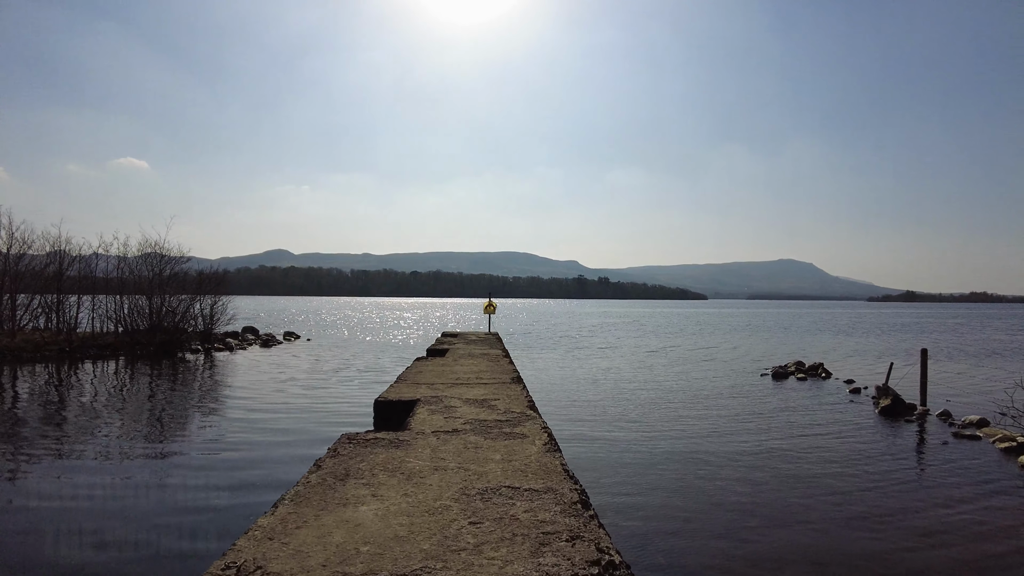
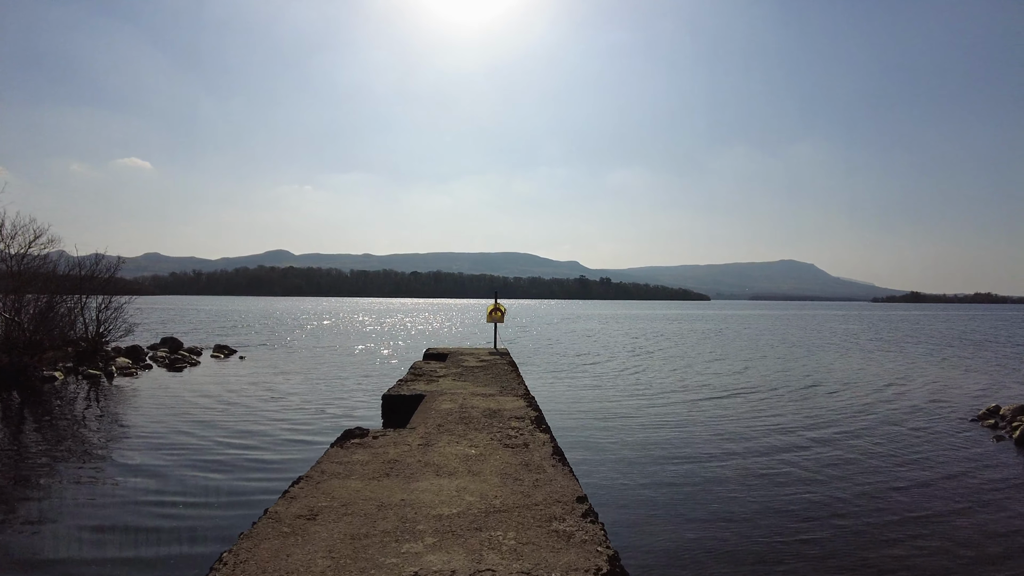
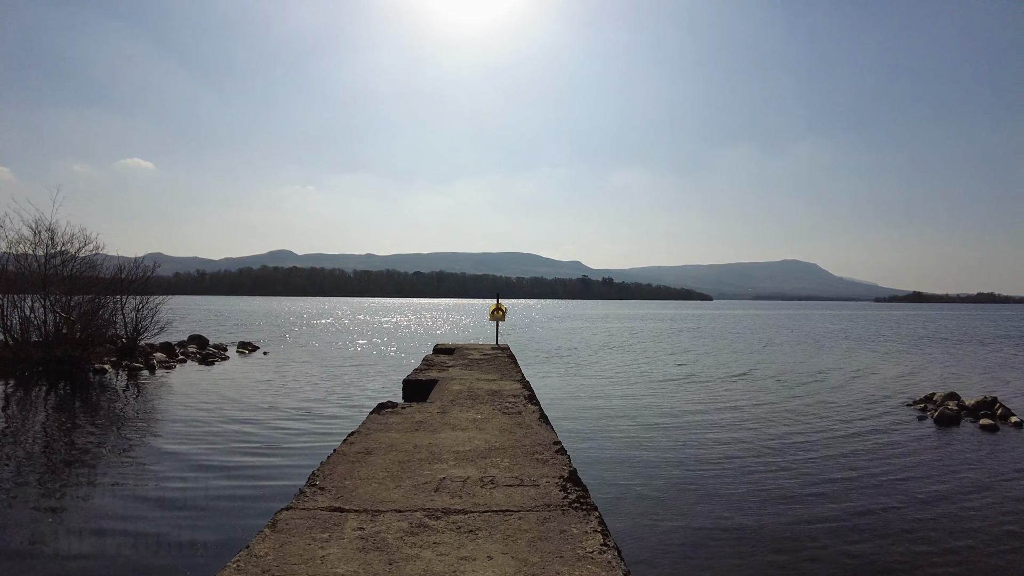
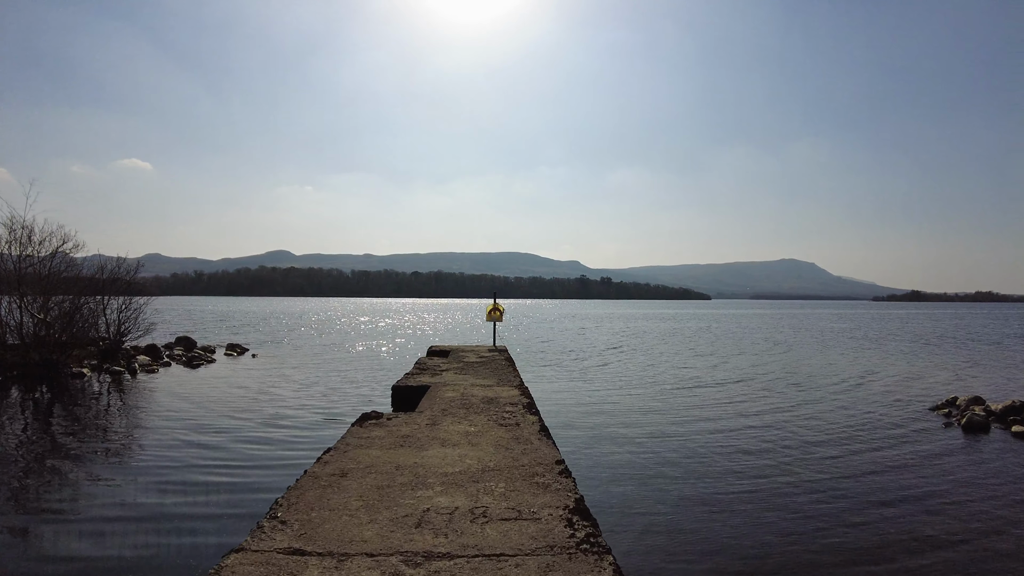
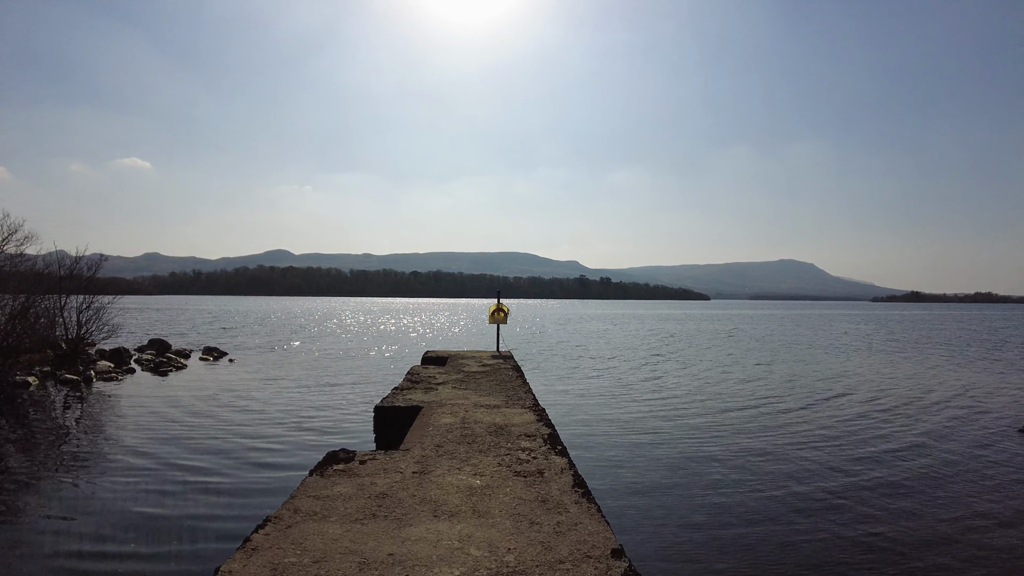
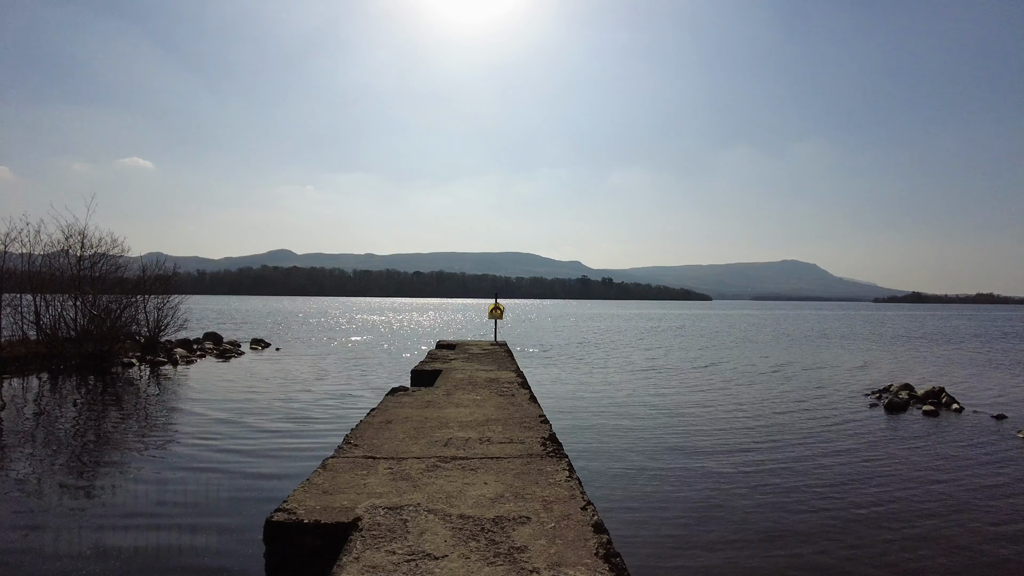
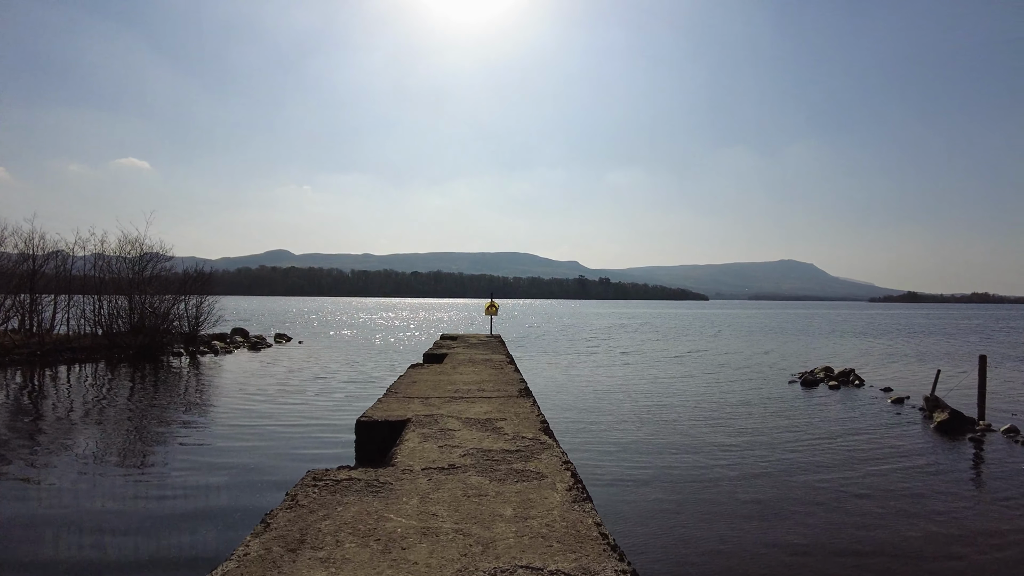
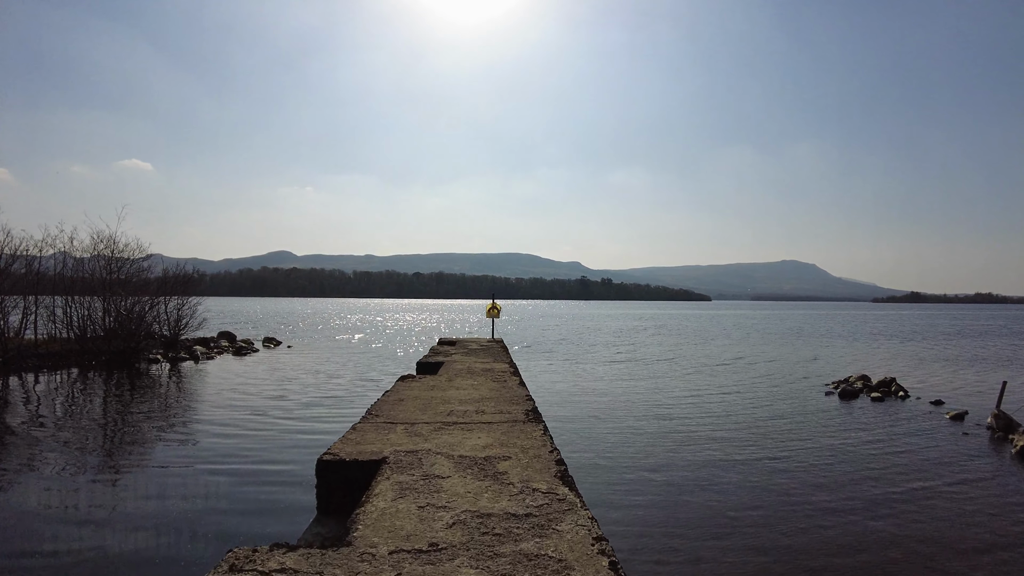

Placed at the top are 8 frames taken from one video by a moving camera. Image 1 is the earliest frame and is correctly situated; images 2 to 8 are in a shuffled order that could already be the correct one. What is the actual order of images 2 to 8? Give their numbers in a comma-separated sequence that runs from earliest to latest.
7, 8, 6, 3, 4, 2, 5
